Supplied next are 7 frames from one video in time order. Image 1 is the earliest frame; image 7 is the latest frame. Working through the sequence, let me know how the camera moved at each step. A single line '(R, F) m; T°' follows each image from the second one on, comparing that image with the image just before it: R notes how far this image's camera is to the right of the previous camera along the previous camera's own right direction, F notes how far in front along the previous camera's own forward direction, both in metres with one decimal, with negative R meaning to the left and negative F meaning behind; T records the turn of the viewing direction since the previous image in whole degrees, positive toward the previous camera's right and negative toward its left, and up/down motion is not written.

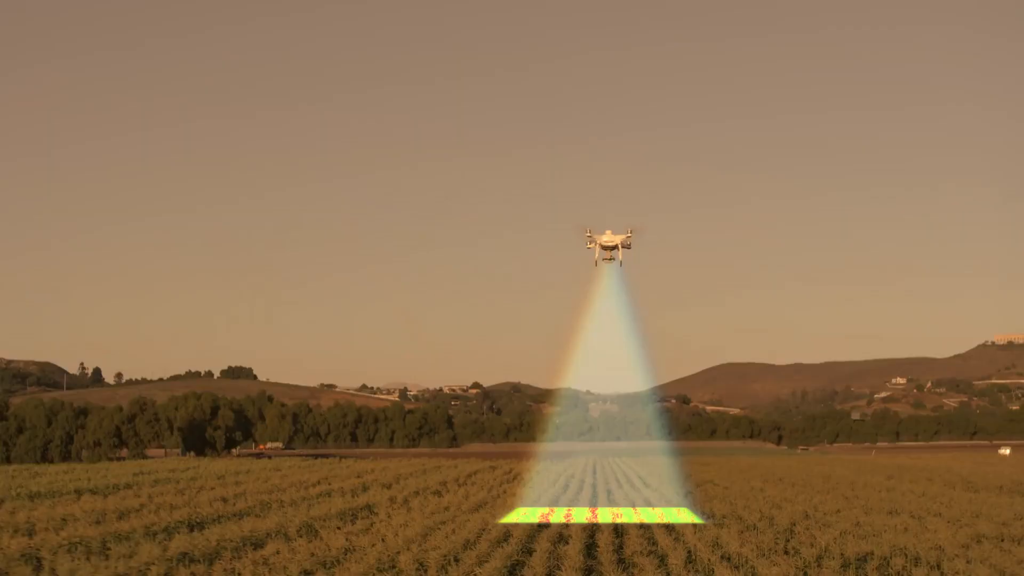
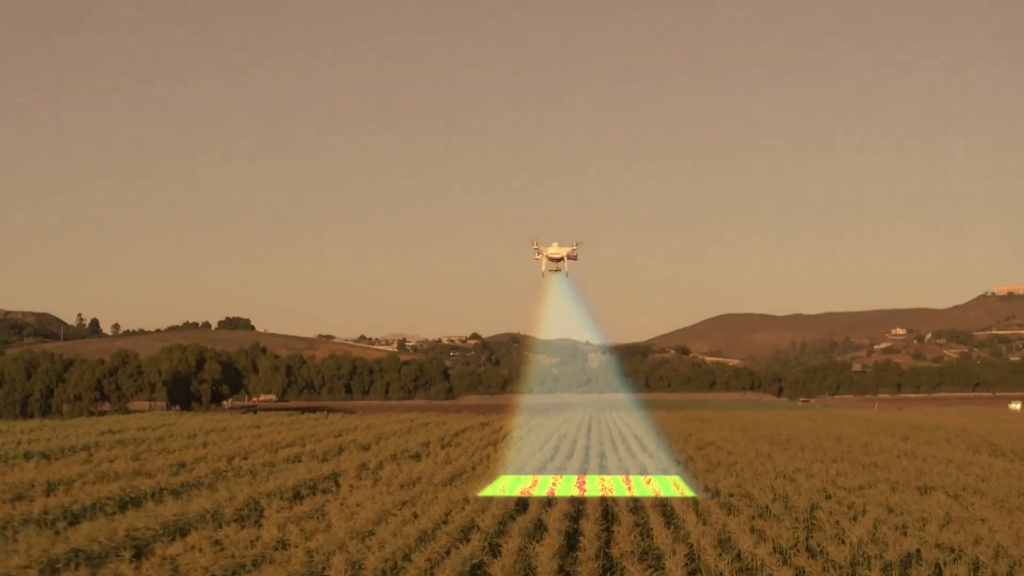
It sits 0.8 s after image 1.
(+0.2, +2.1) m; 0°
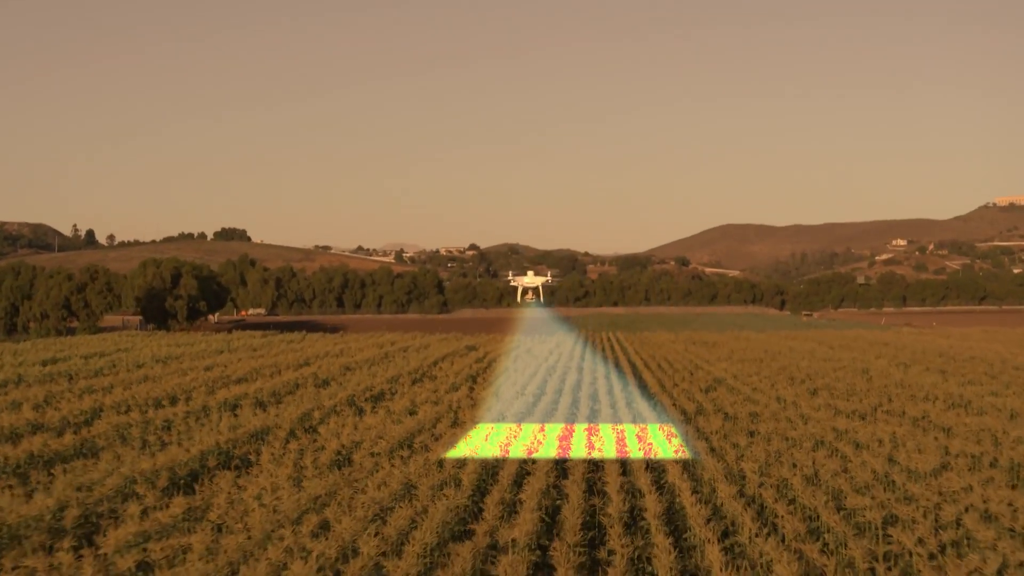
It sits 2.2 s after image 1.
(+0.2, +3.5) m; 0°
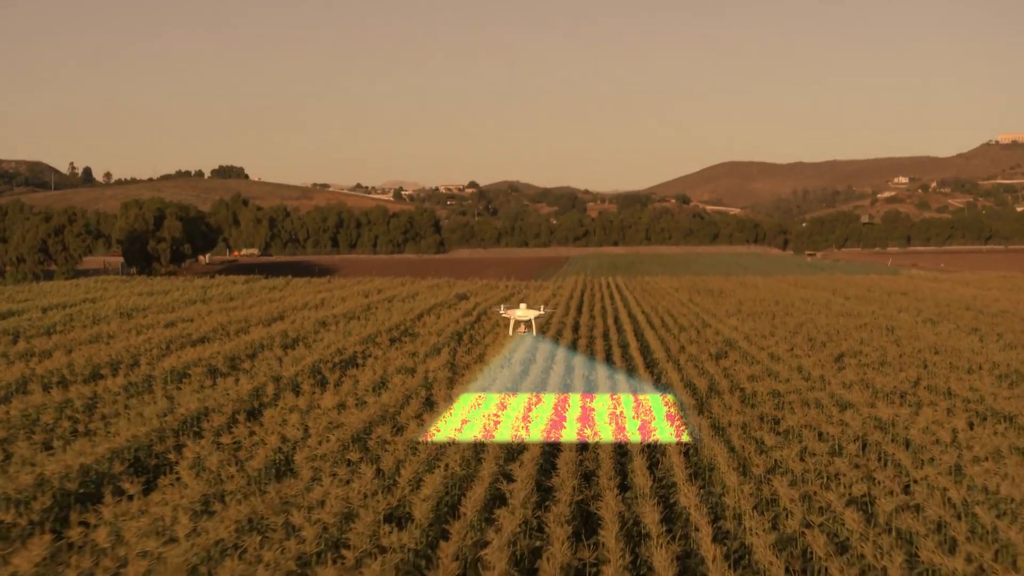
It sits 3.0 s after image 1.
(+0.1, +2.3) m; 0°
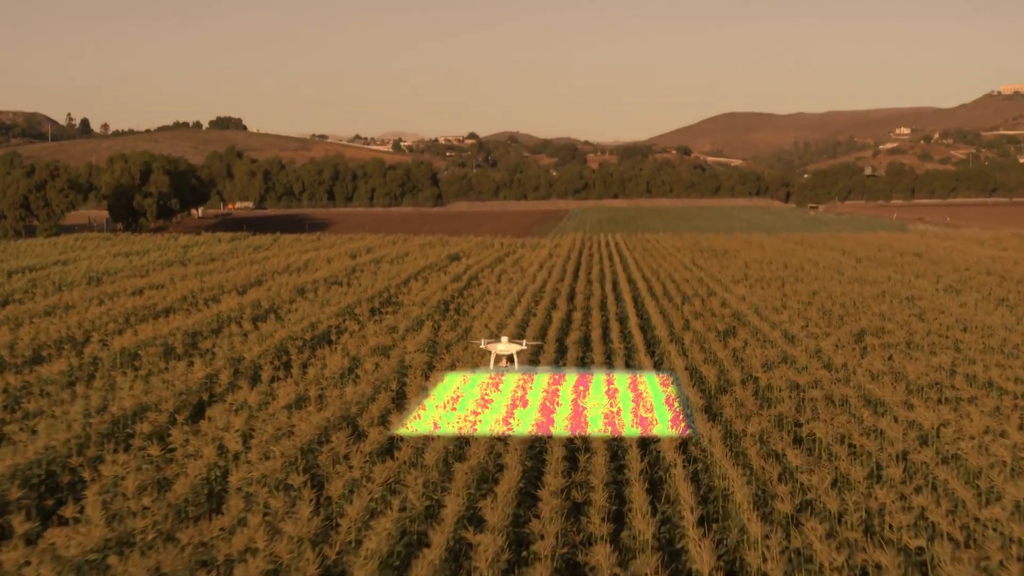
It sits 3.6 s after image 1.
(+0.1, +1.7) m; 0°
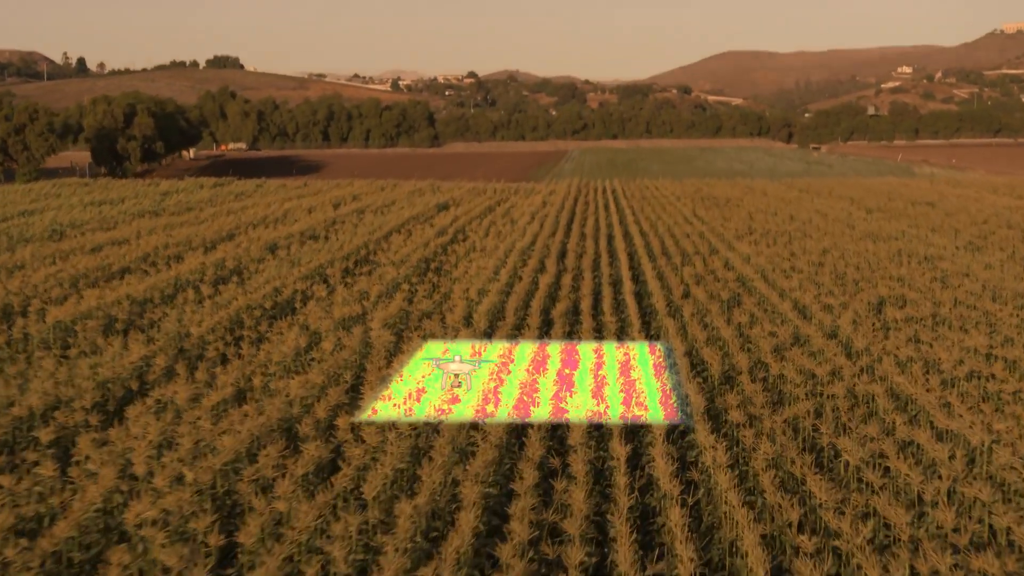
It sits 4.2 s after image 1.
(+0.2, +1.6) m; 0°
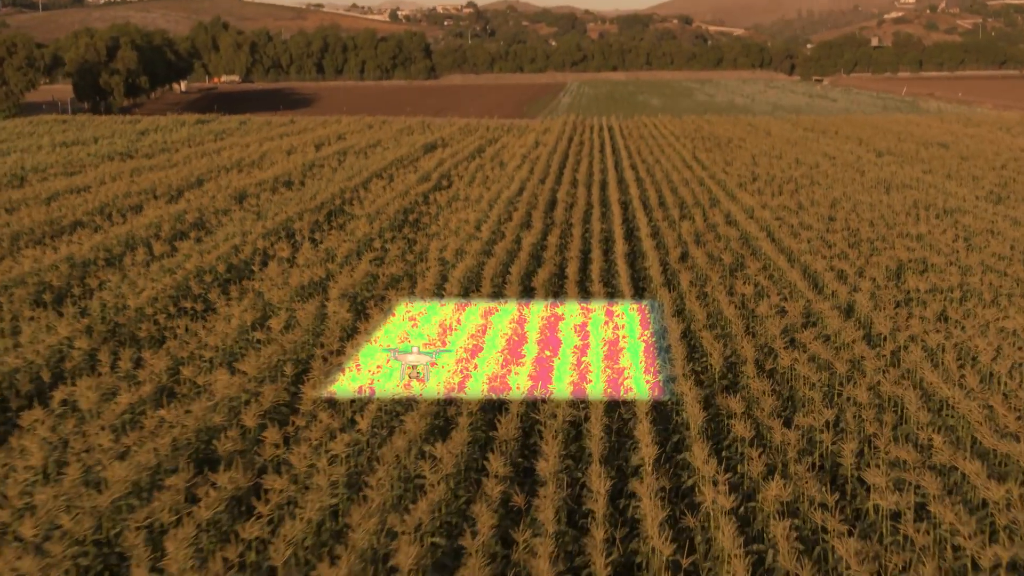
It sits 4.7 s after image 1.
(+0.2, +1.5) m; 0°
